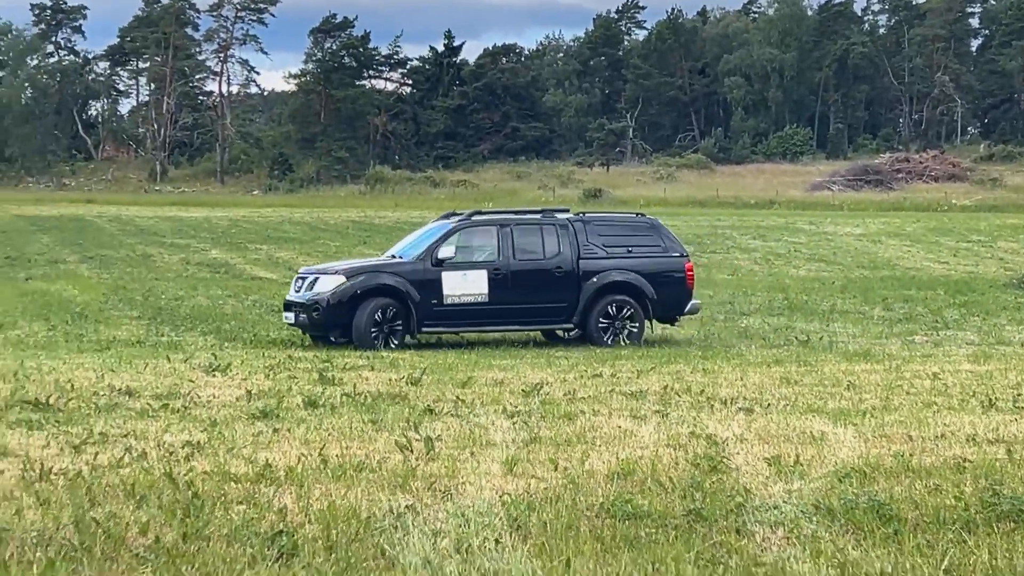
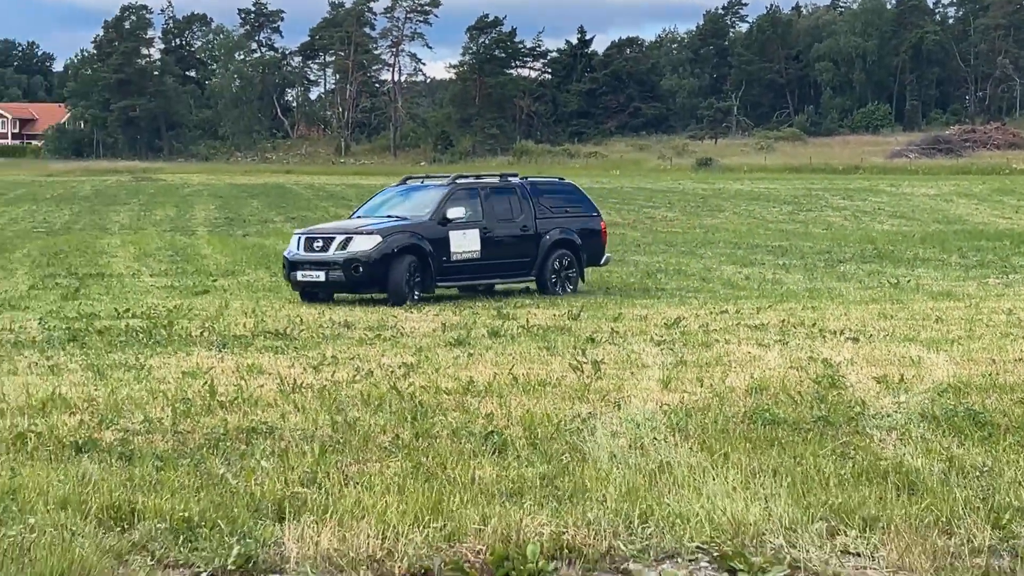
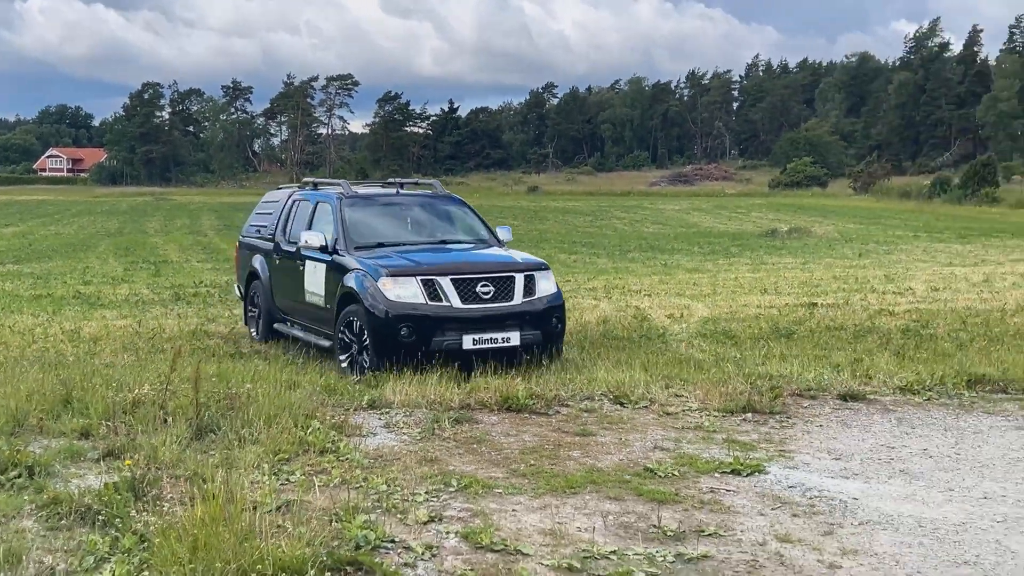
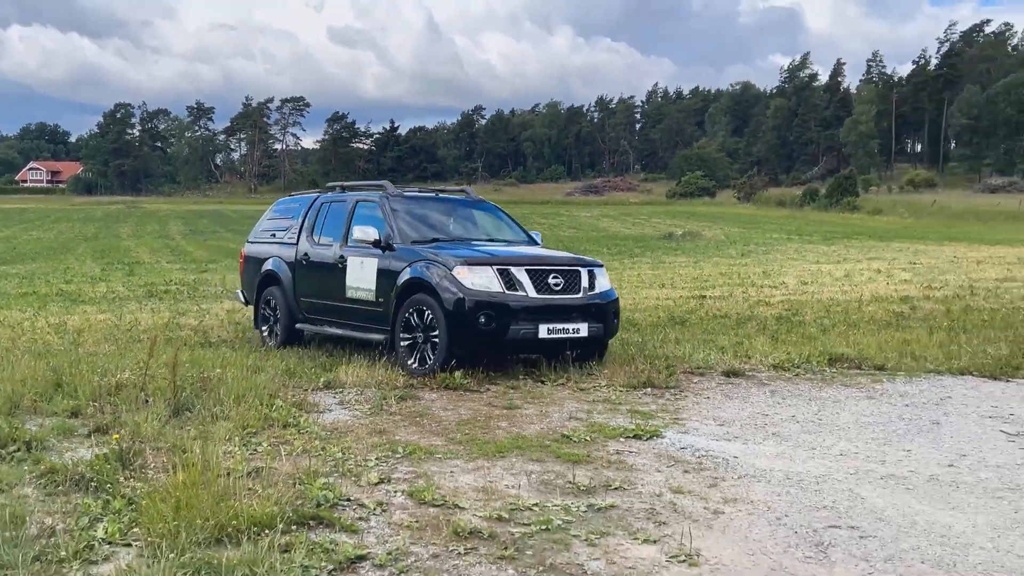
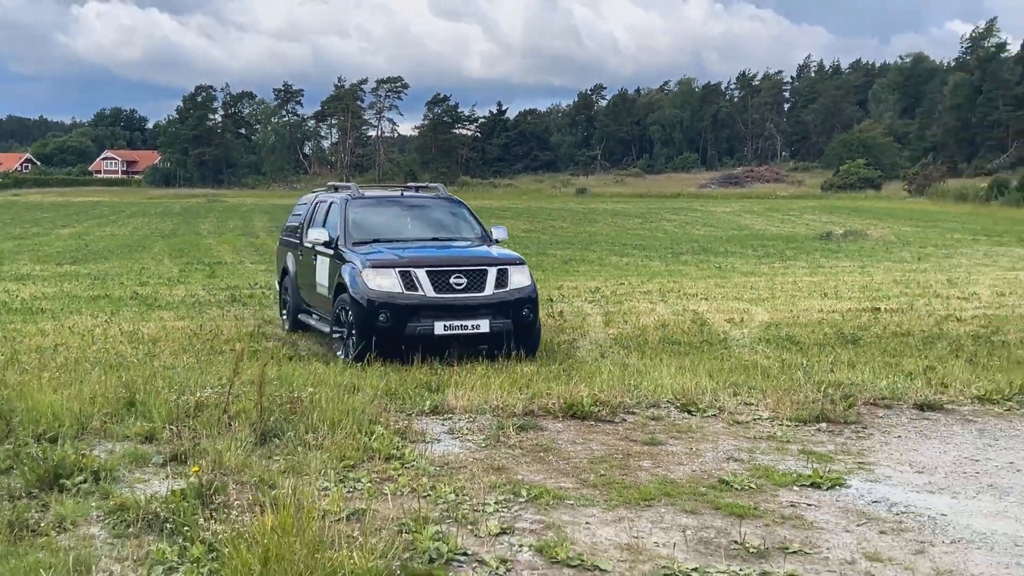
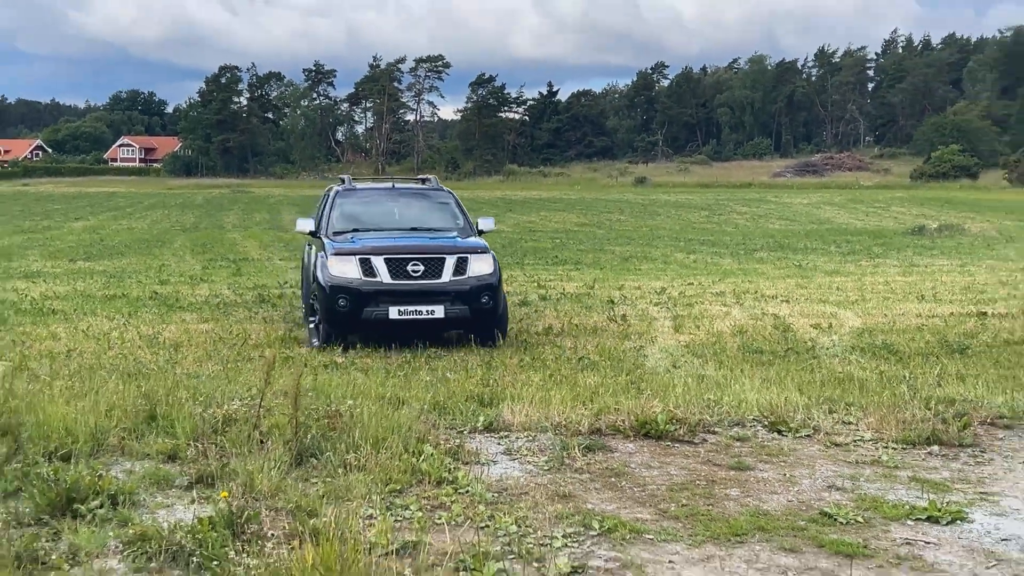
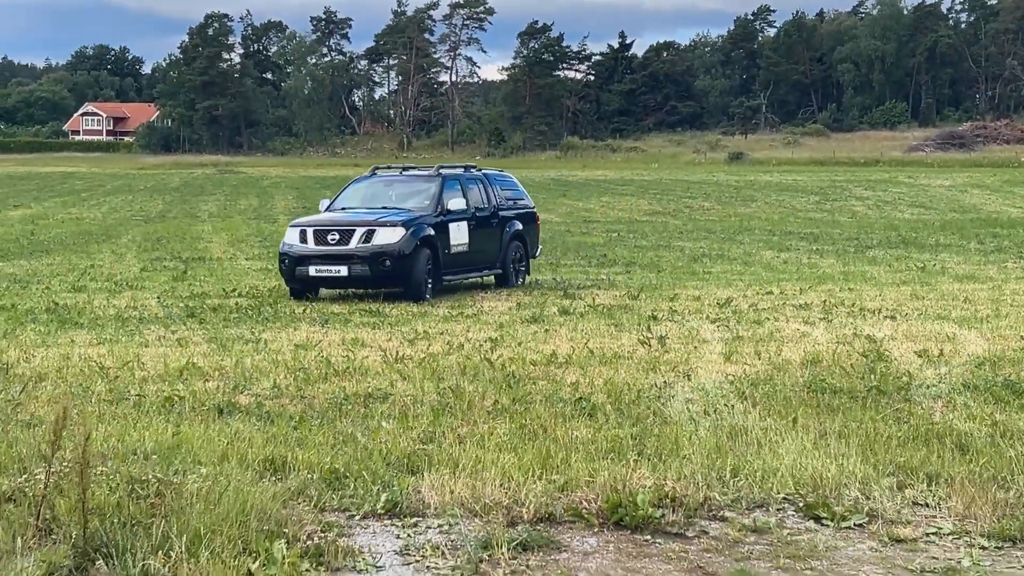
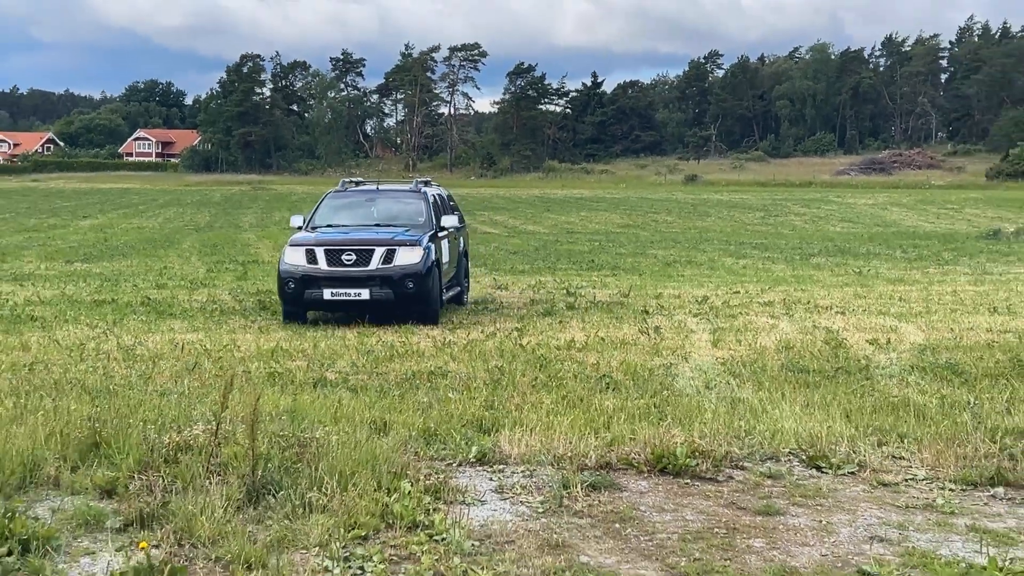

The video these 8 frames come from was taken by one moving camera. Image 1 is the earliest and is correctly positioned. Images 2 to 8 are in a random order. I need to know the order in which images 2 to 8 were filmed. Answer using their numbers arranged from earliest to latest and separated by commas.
2, 7, 8, 6, 5, 3, 4
